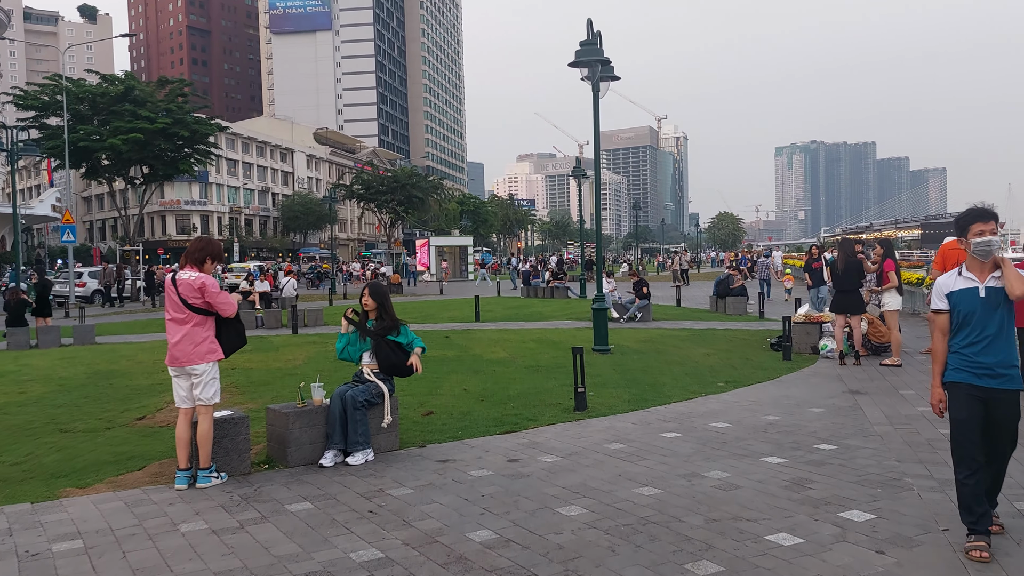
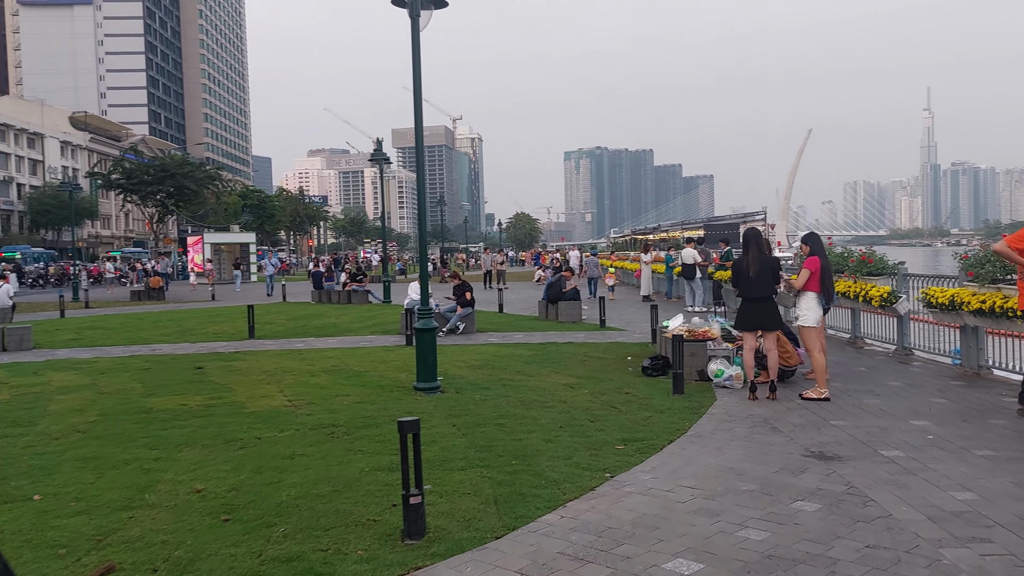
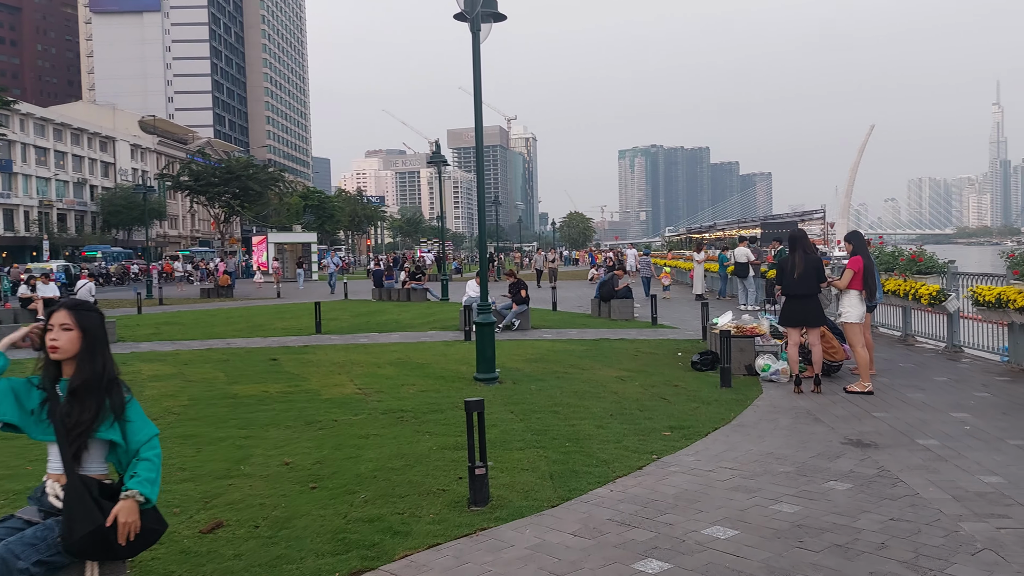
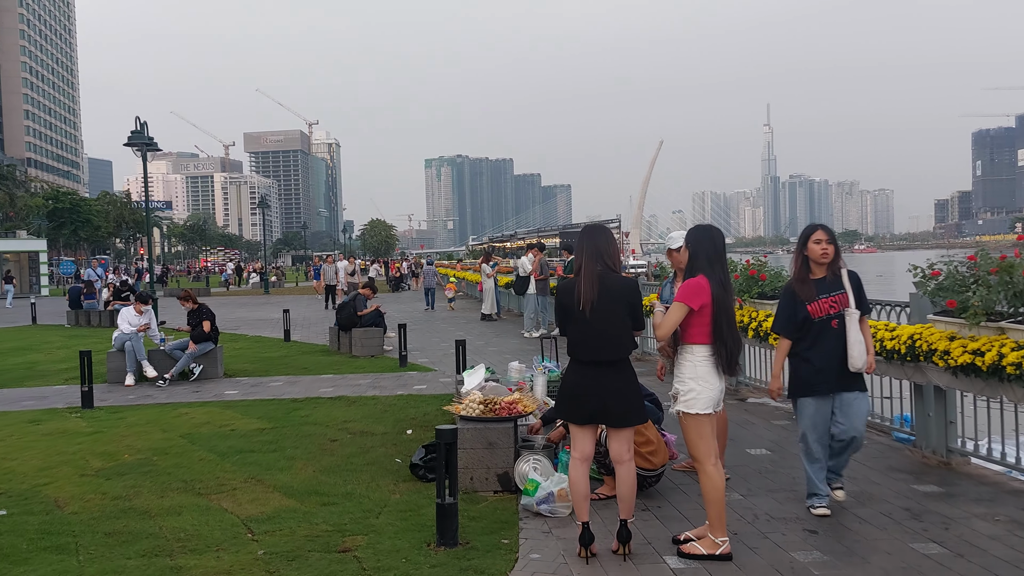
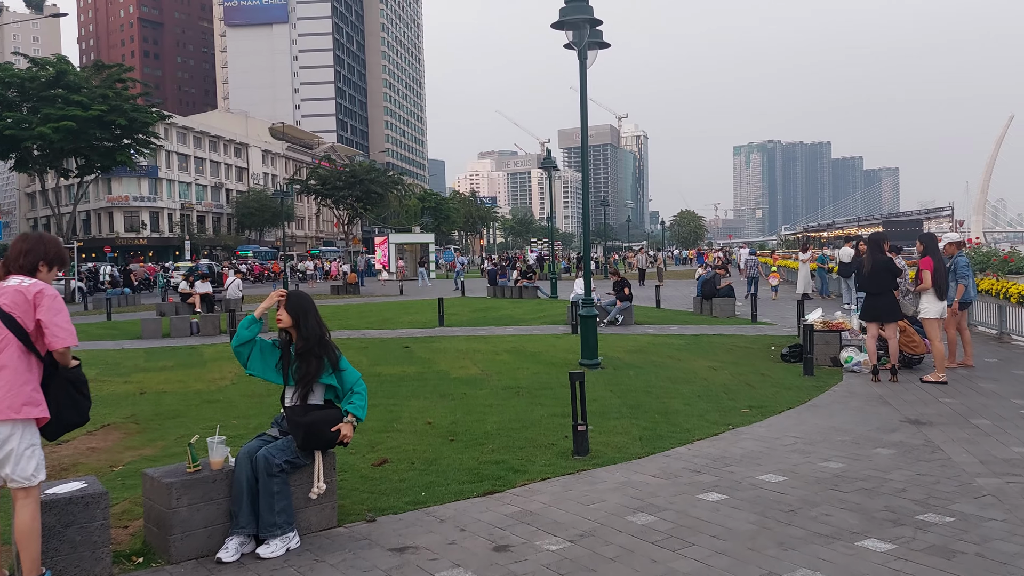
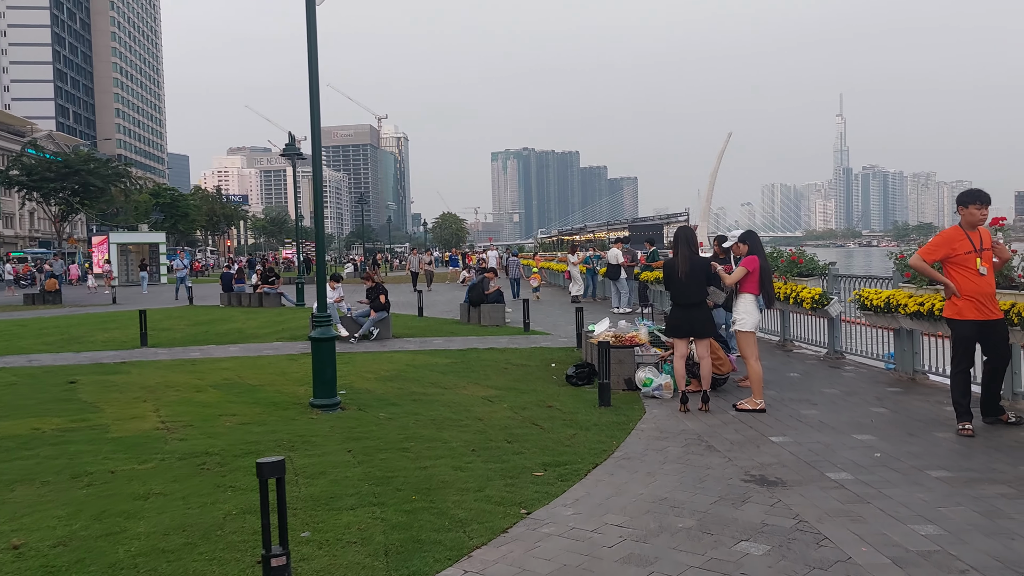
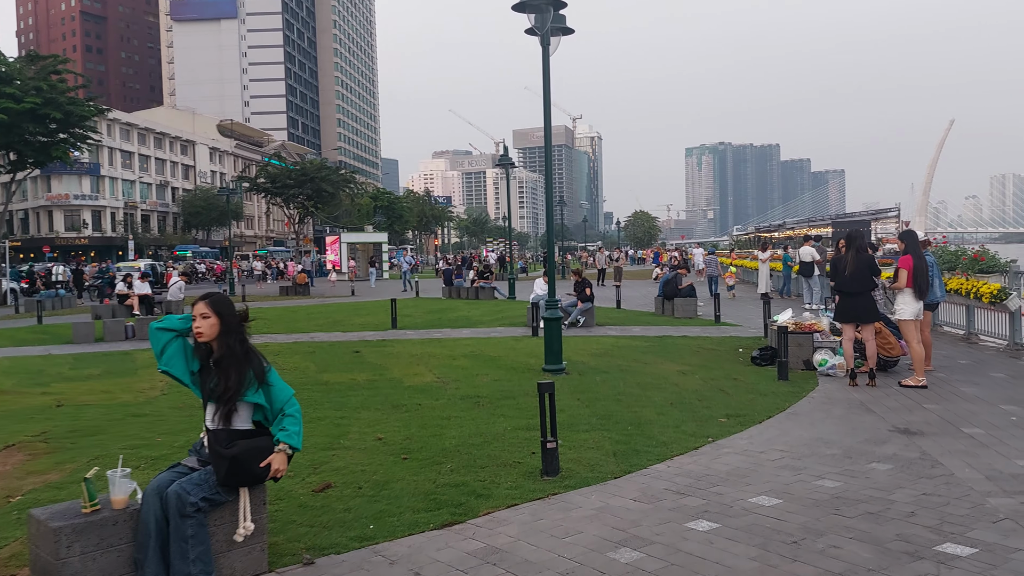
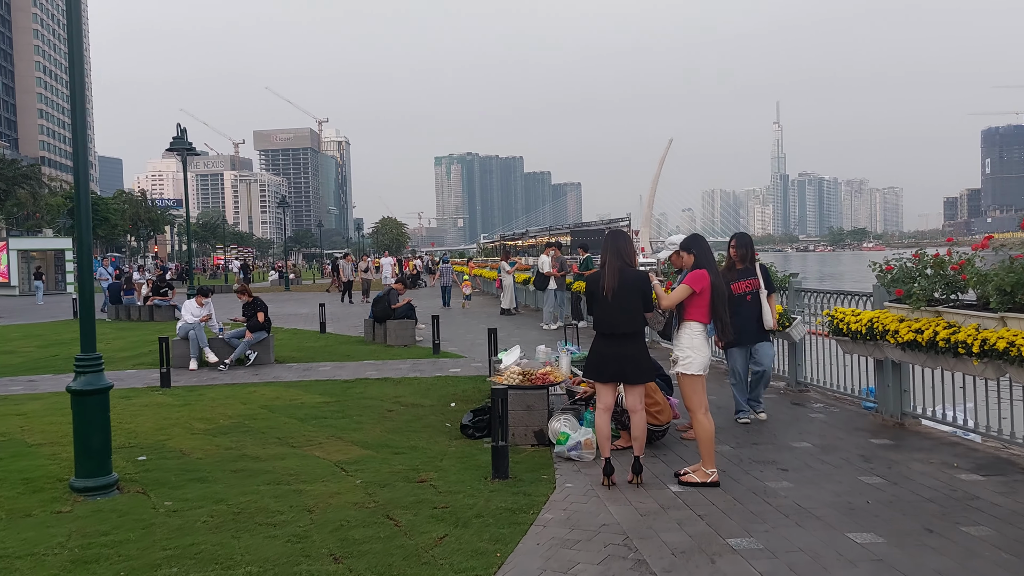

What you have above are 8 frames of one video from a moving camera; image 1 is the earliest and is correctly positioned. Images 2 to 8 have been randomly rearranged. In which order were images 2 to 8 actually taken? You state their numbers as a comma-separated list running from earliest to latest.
5, 7, 3, 2, 6, 8, 4
